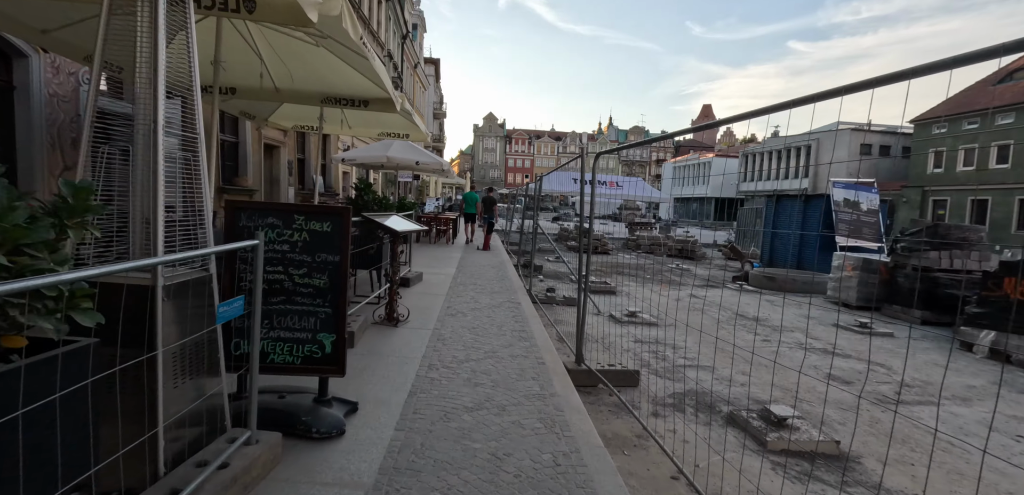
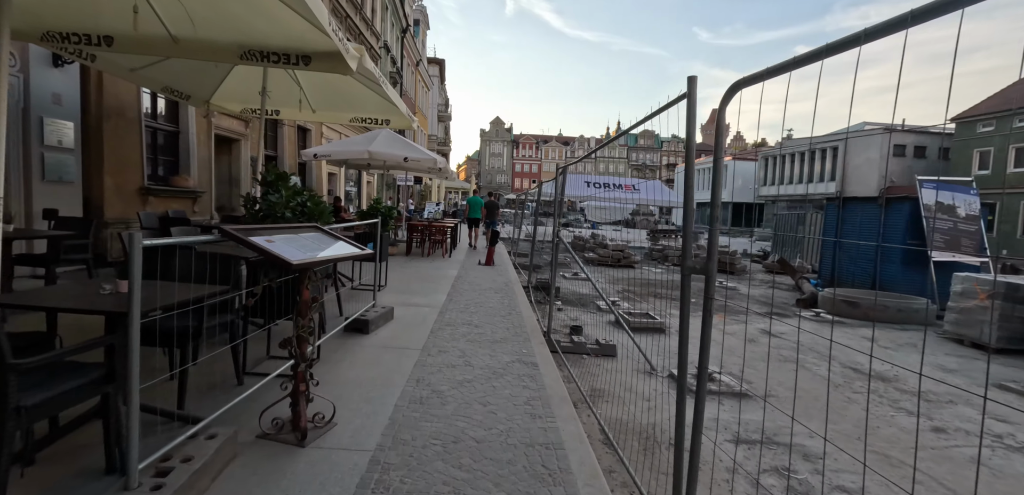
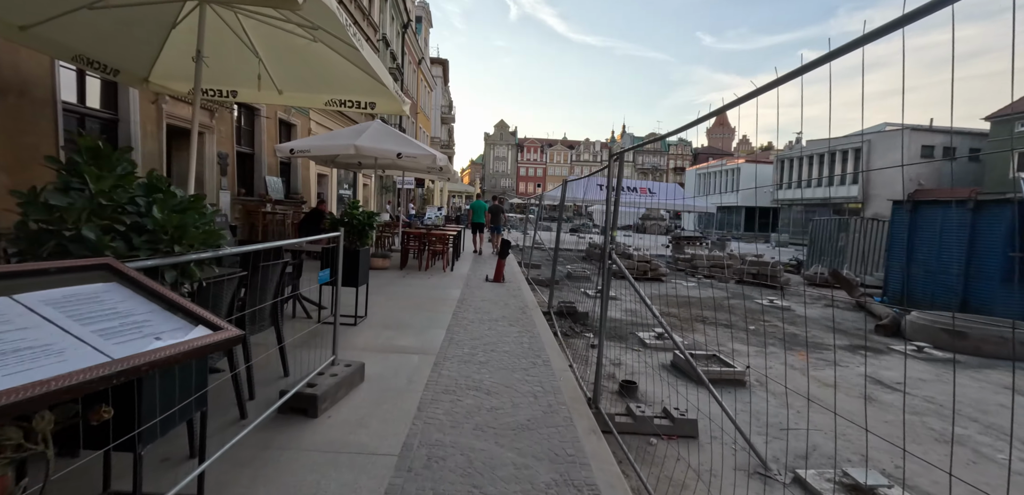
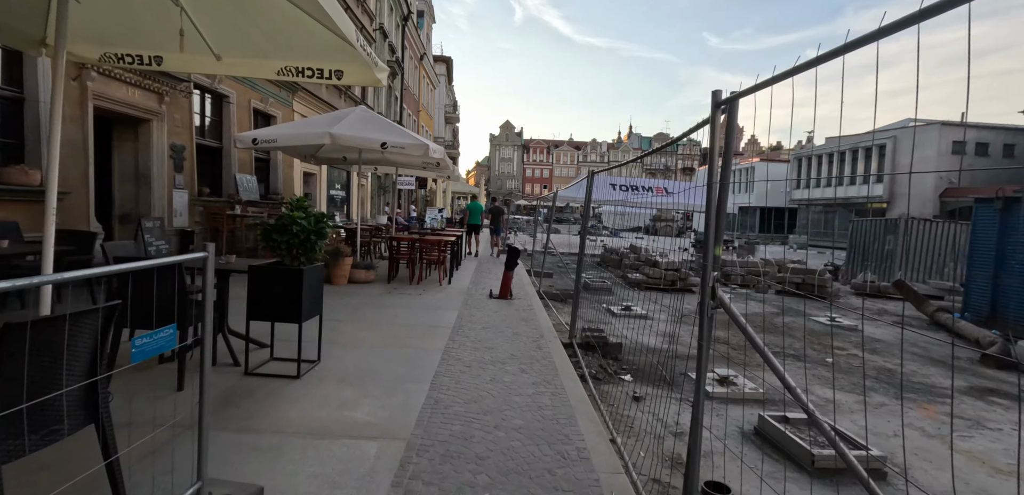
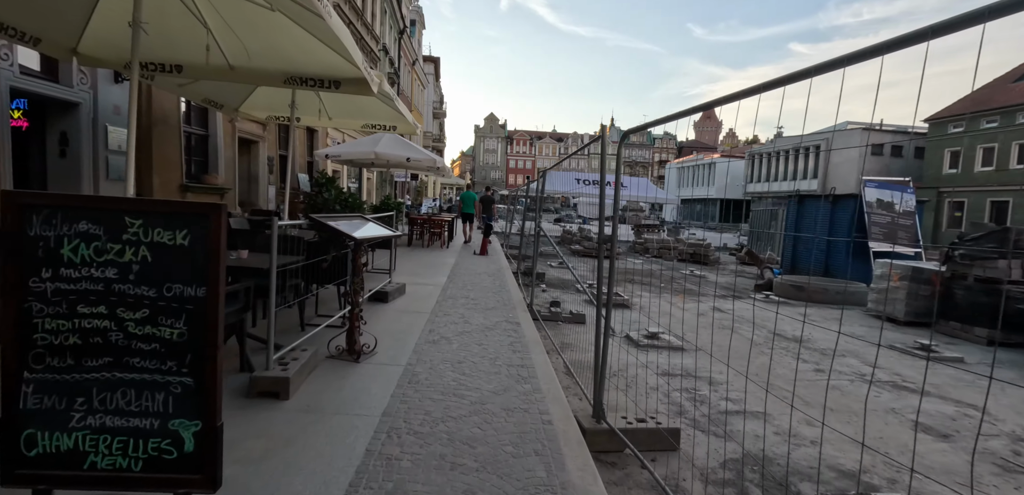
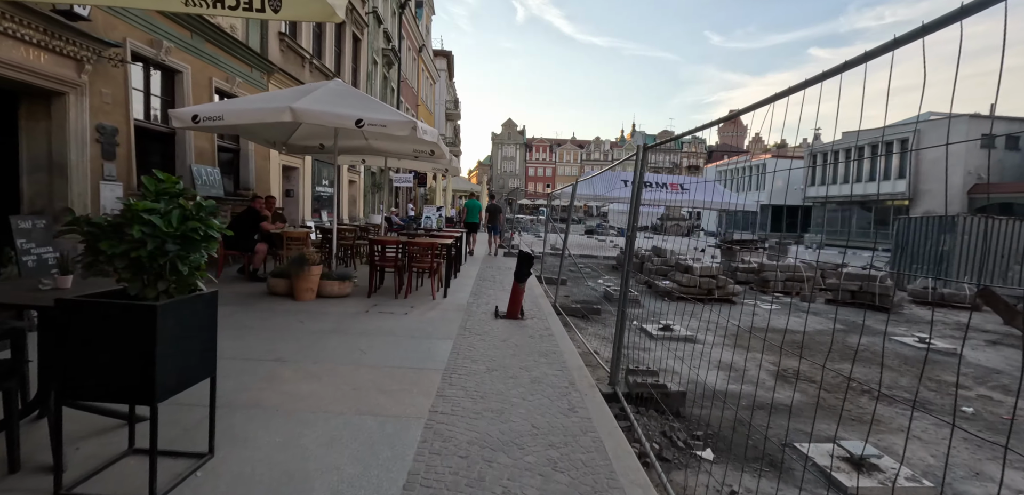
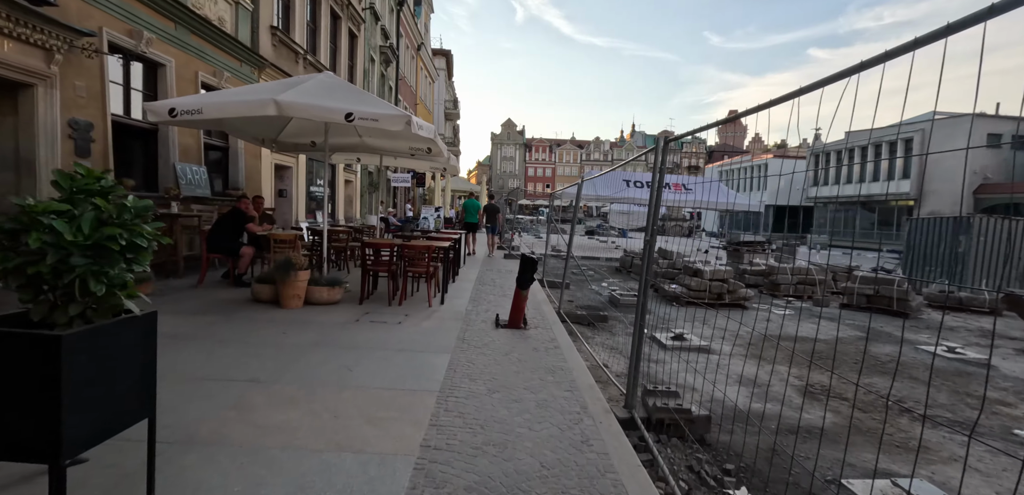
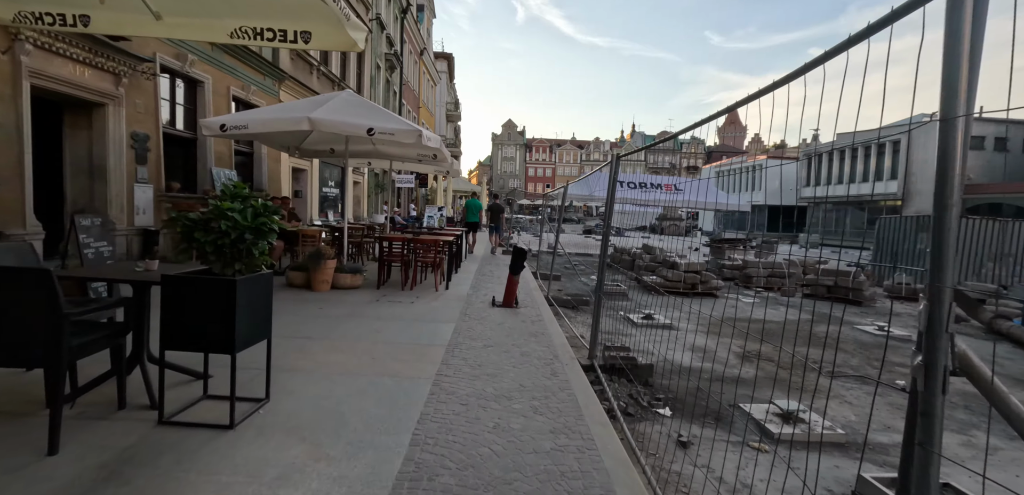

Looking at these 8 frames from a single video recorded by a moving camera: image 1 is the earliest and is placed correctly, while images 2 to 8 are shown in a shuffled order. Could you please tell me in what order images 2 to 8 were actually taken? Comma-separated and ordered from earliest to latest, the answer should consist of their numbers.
5, 2, 3, 4, 8, 6, 7
